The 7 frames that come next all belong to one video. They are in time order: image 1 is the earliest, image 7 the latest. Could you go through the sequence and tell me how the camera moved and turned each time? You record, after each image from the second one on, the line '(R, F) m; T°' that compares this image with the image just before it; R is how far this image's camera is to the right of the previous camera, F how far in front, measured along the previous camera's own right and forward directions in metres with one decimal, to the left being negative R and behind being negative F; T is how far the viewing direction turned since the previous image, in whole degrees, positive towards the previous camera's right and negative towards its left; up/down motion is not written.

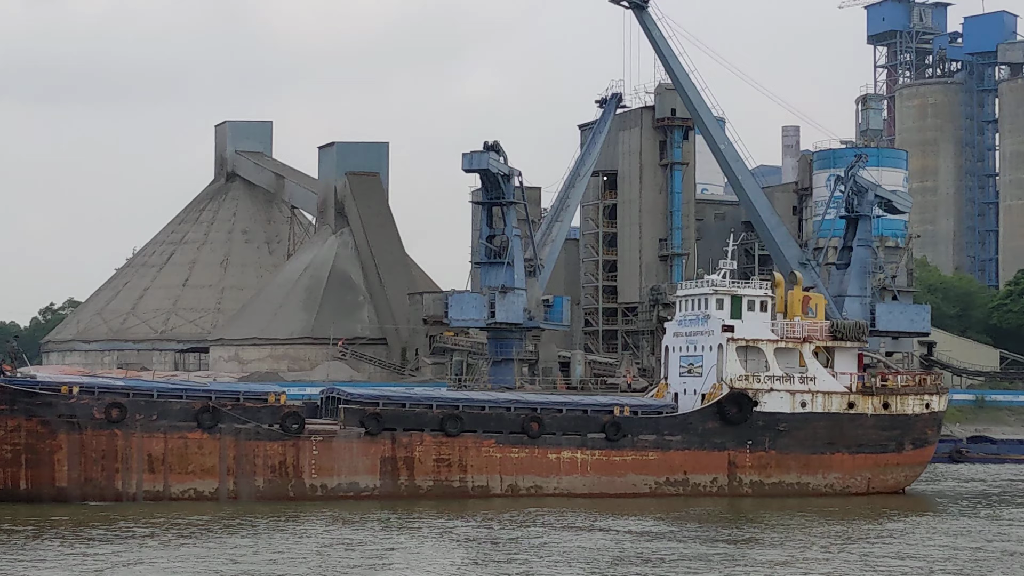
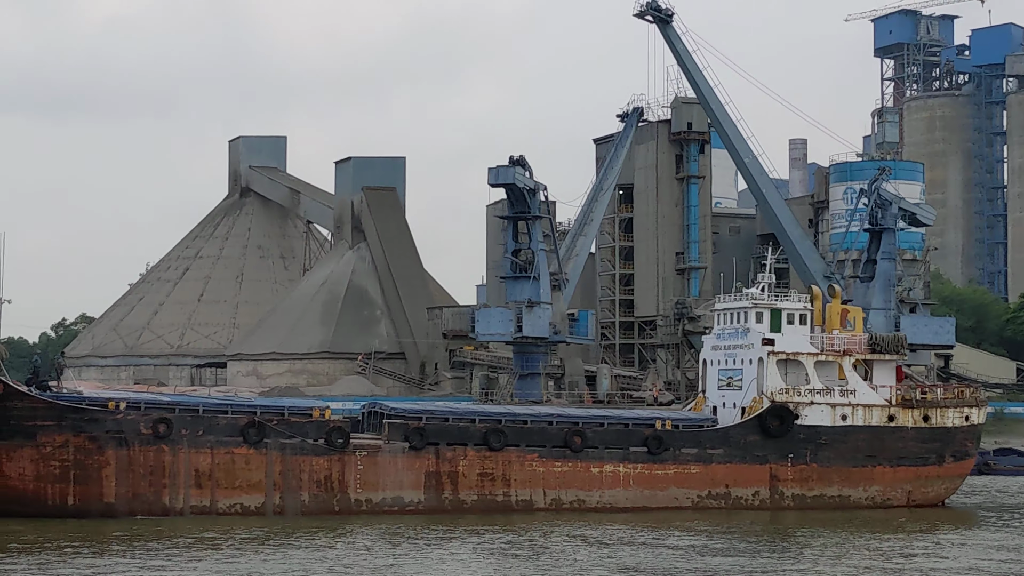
(-0.5, -0.1) m; 0°
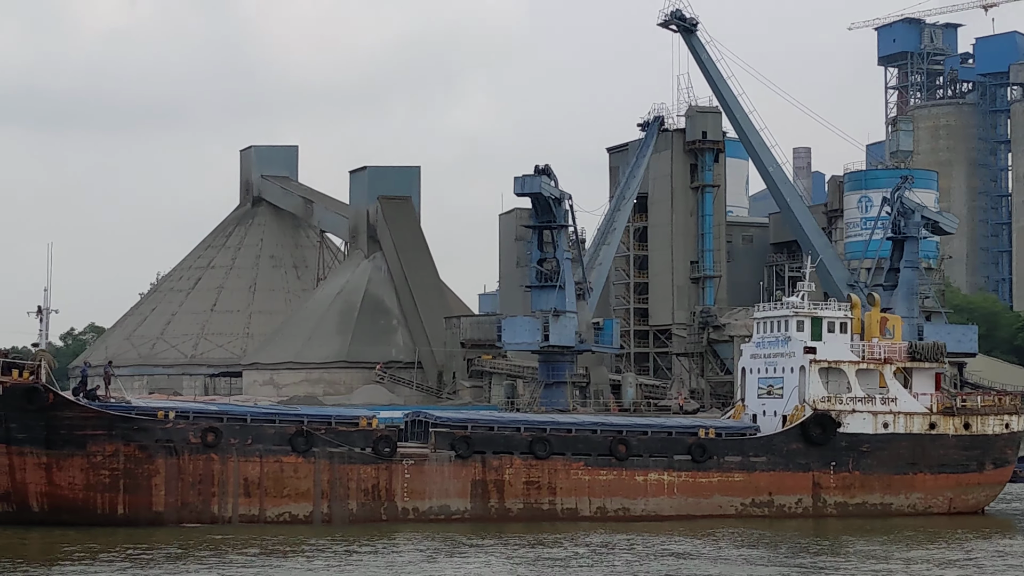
(-0.6, -0.1) m; 0°
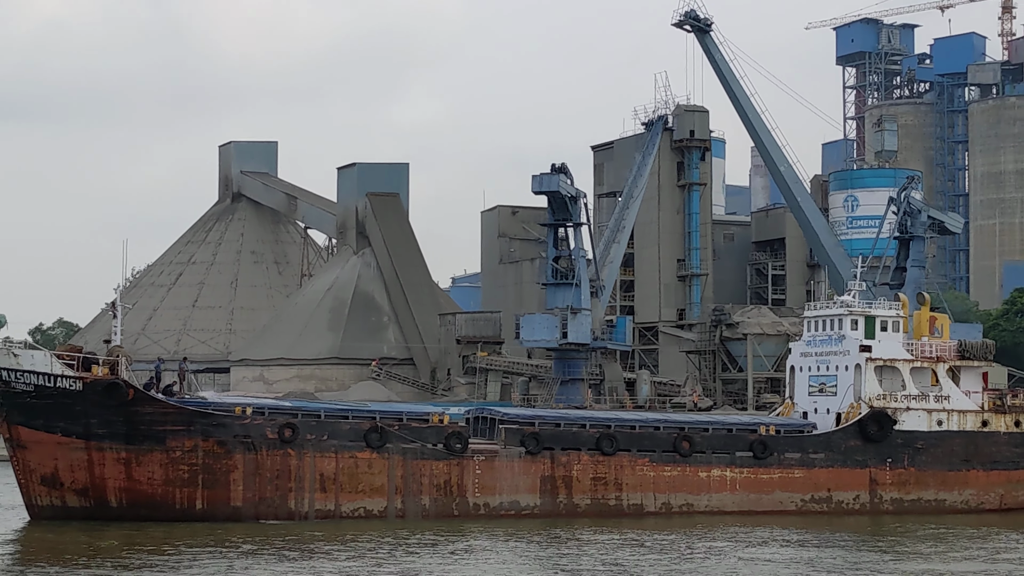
(-1.6, -0.2) m; +2°
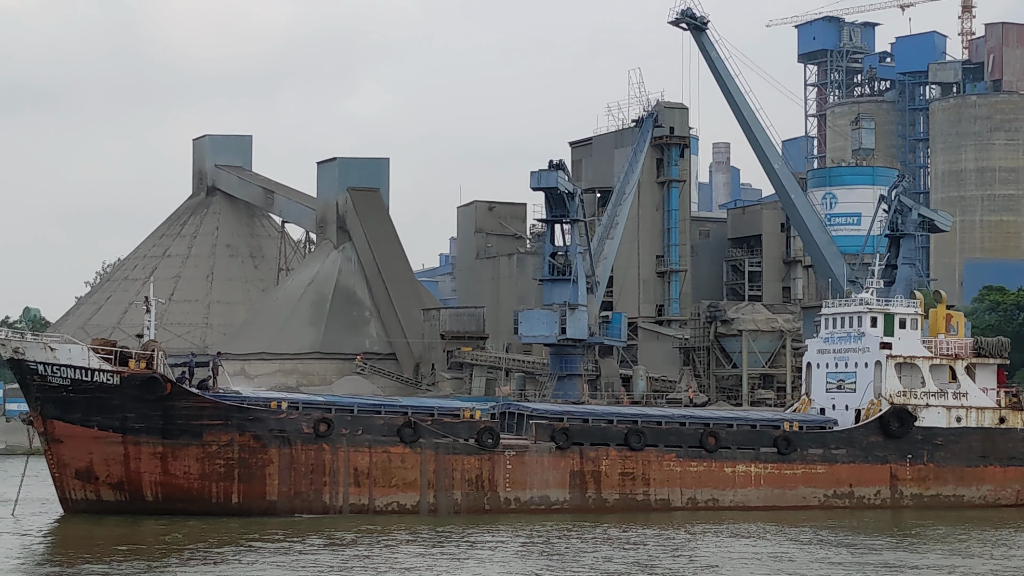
(-1.0, -0.2) m; +1°
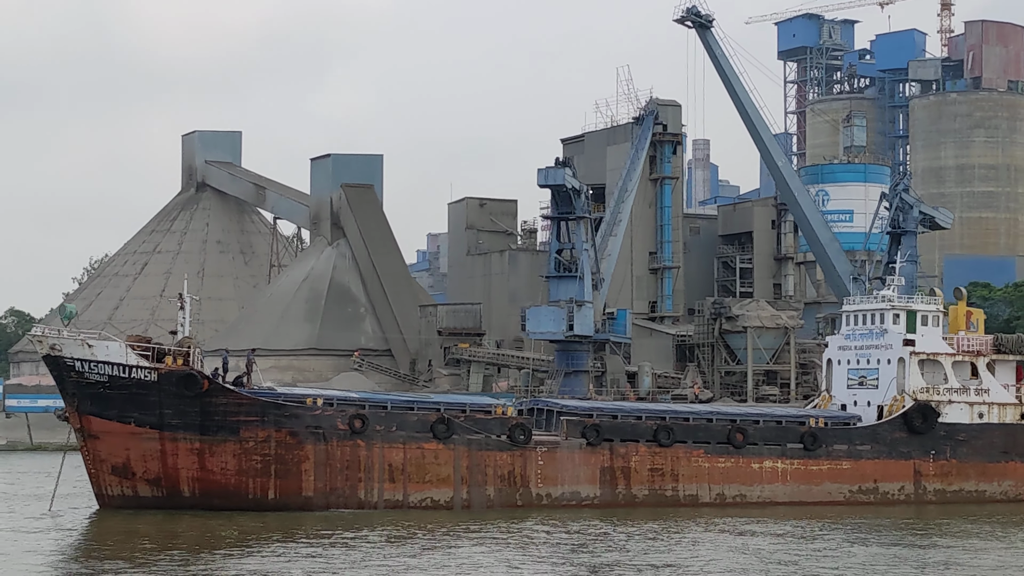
(-0.8, -0.2) m; +1°
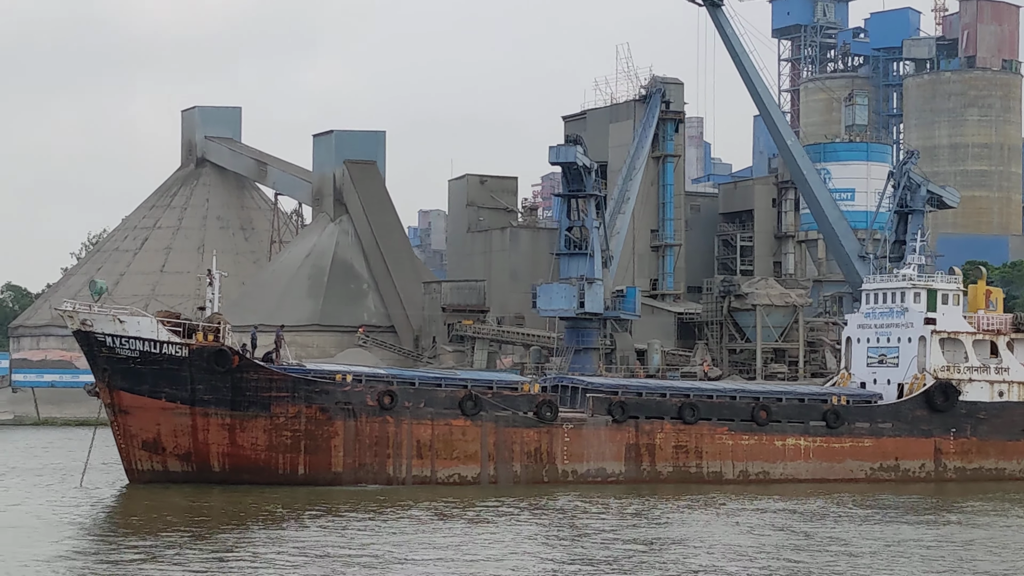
(-0.5, -0.1) m; 0°
